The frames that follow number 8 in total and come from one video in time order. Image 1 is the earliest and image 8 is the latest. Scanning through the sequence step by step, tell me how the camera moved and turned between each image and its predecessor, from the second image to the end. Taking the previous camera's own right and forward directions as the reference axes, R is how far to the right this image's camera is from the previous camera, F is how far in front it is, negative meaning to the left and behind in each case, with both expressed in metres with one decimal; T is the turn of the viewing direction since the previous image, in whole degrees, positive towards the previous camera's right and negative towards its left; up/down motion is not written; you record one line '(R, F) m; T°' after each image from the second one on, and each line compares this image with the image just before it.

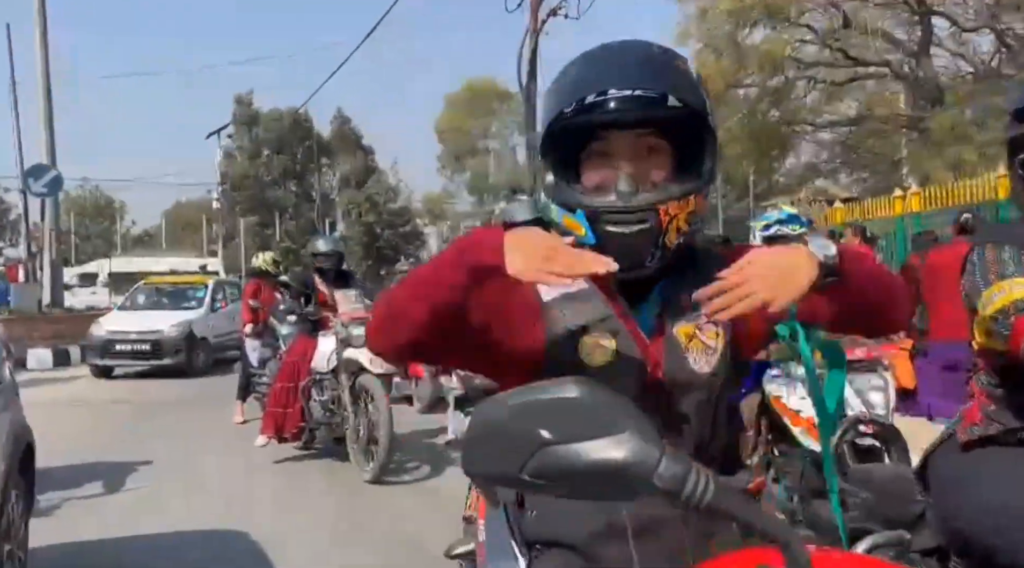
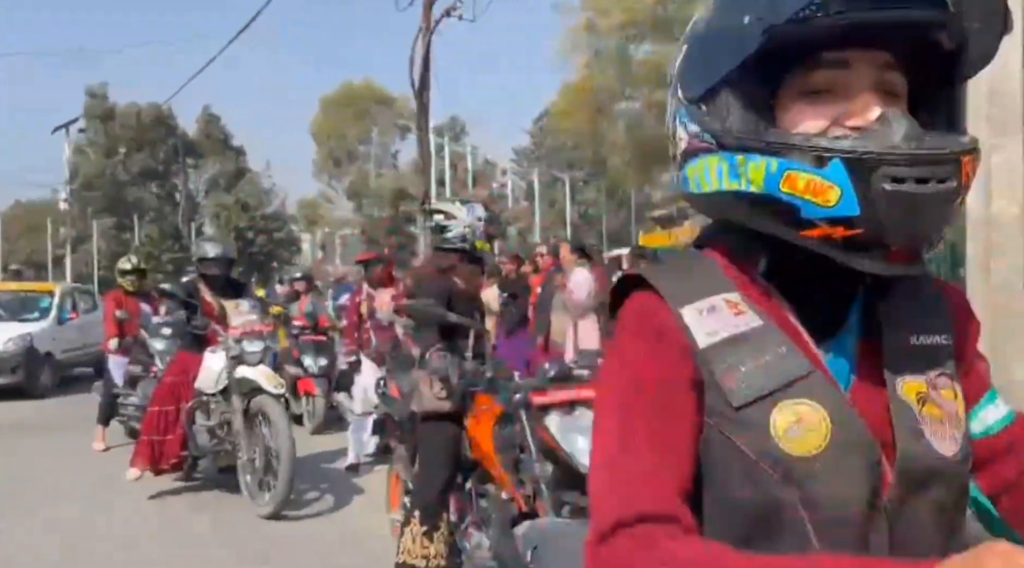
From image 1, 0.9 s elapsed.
(-0.3, +0.5) m; +9°
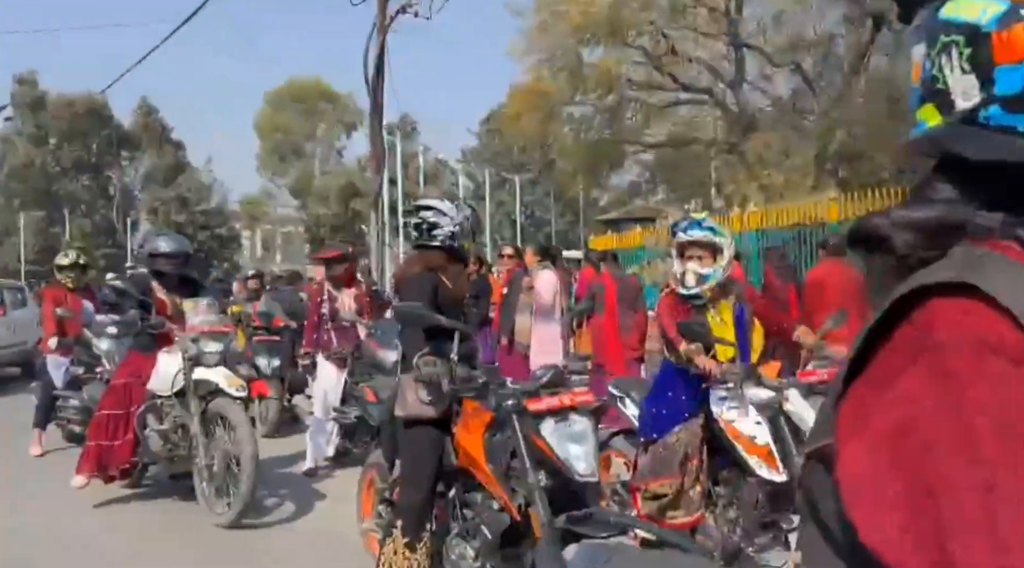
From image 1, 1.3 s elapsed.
(-0.2, +0.1) m; +4°
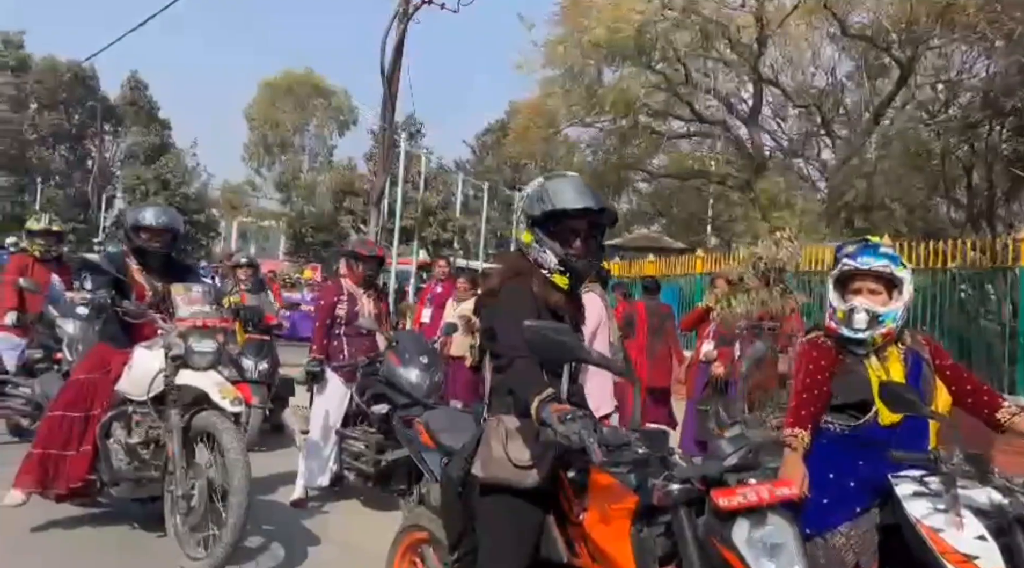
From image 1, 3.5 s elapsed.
(-0.5, +1.0) m; +2°
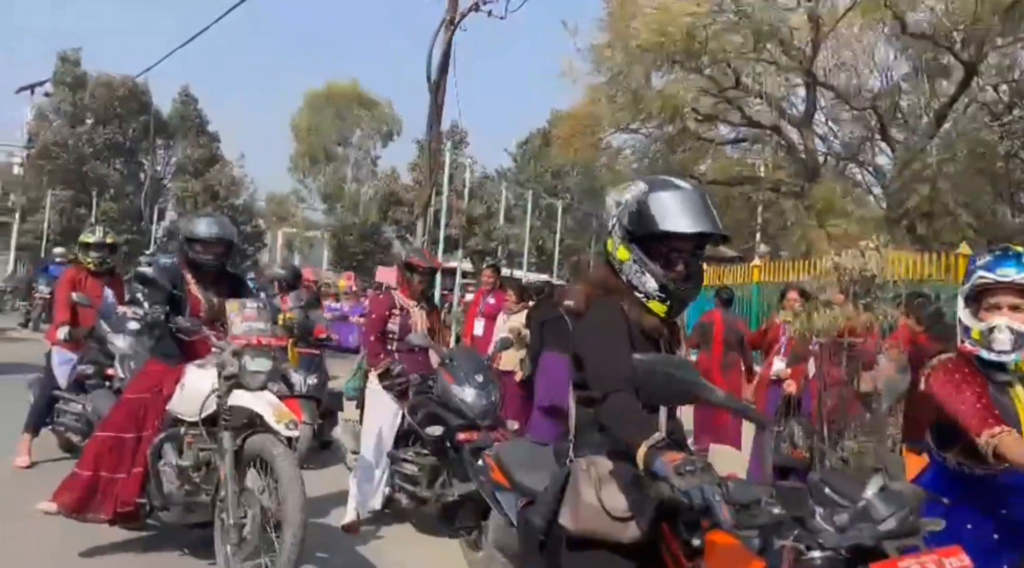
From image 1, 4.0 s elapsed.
(-0.1, +0.3) m; -3°
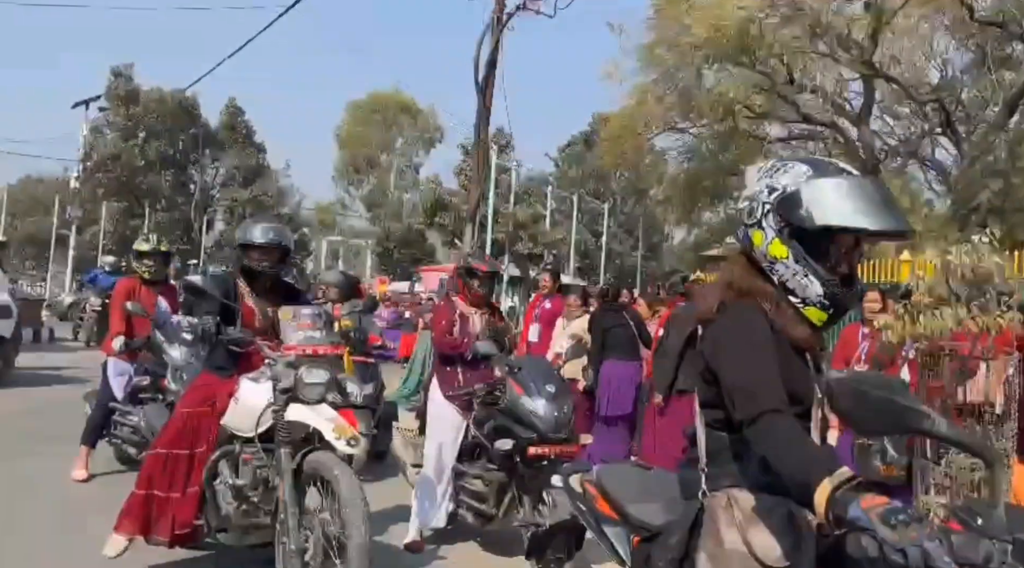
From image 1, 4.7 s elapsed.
(-0.2, +0.3) m; -3°
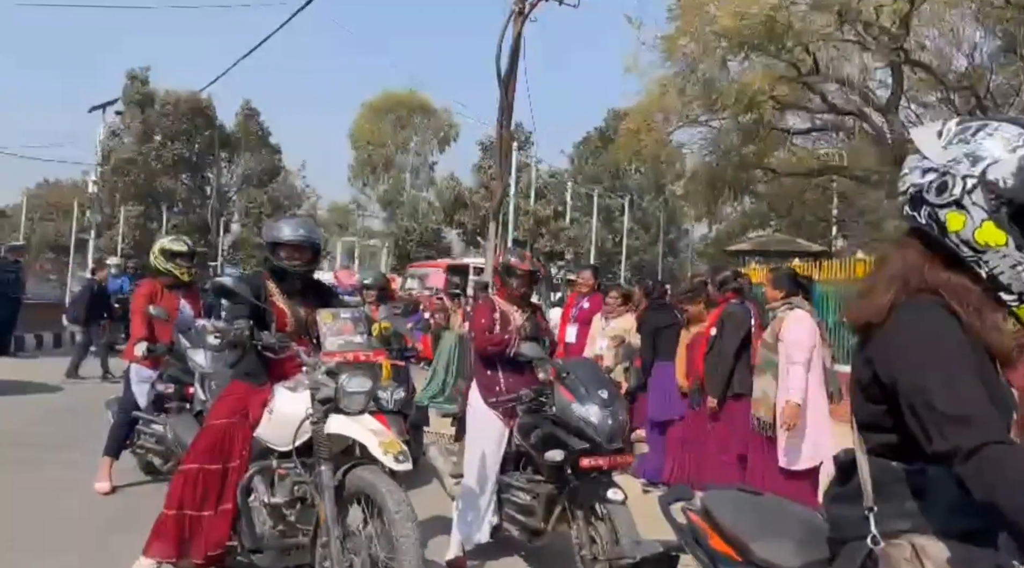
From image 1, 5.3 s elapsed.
(-0.2, +0.3) m; -1°
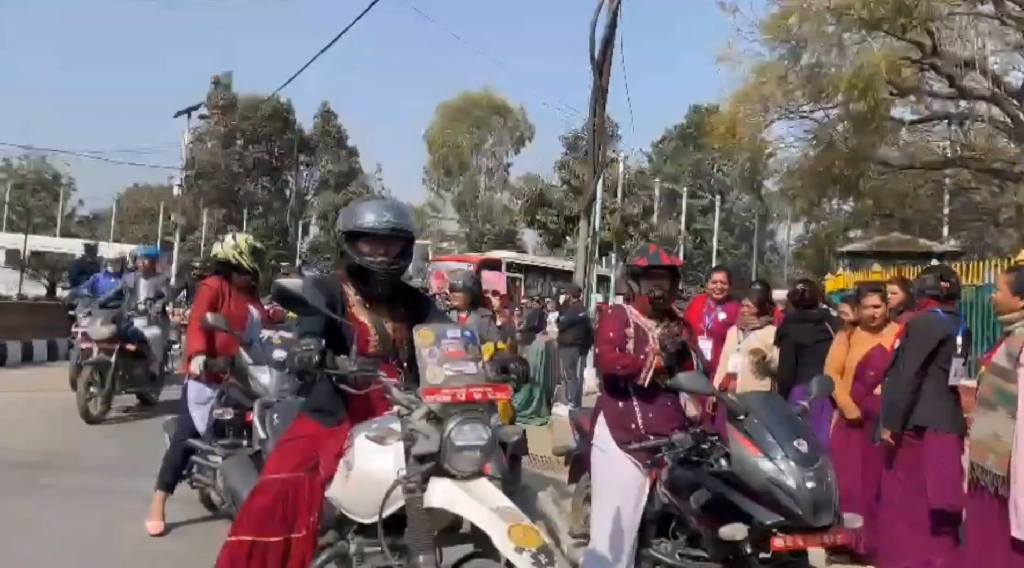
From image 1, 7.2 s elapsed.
(-0.3, +1.2) m; -5°
